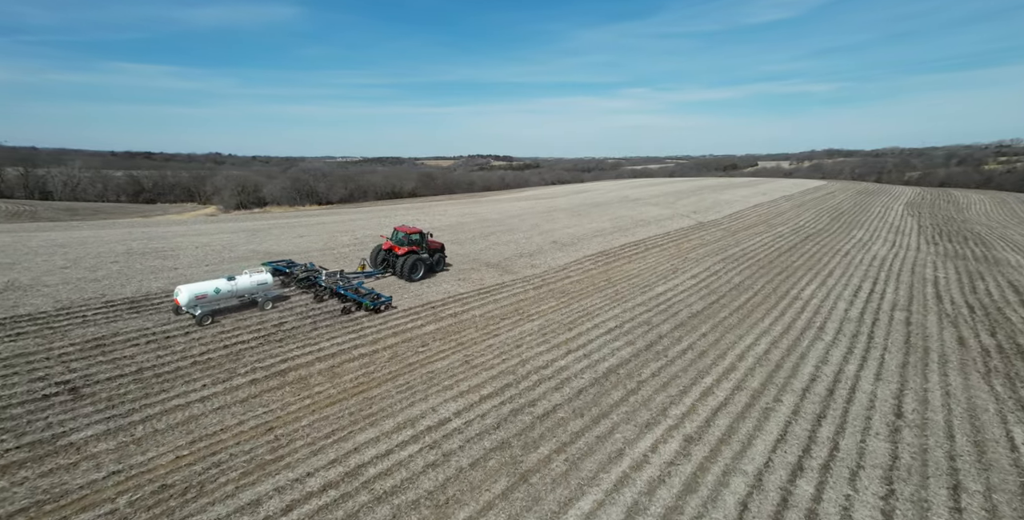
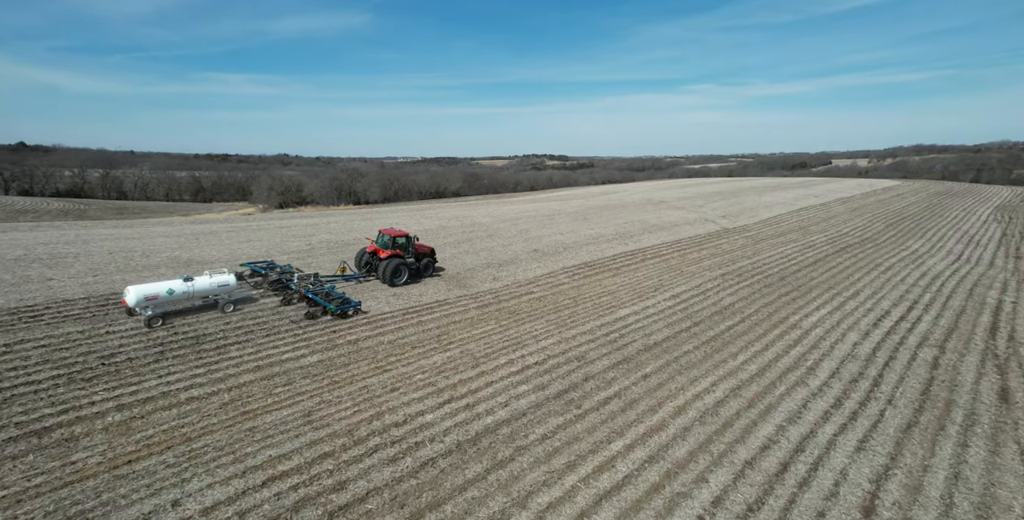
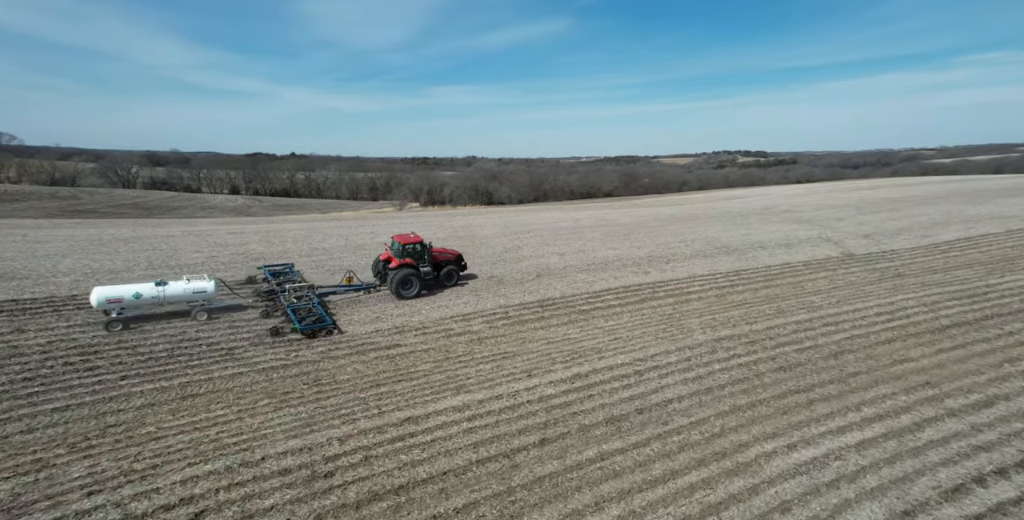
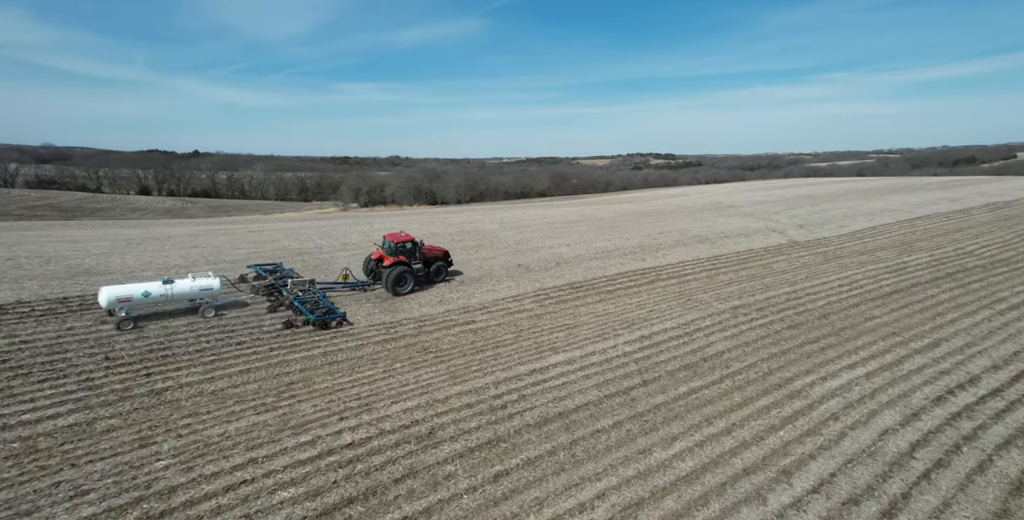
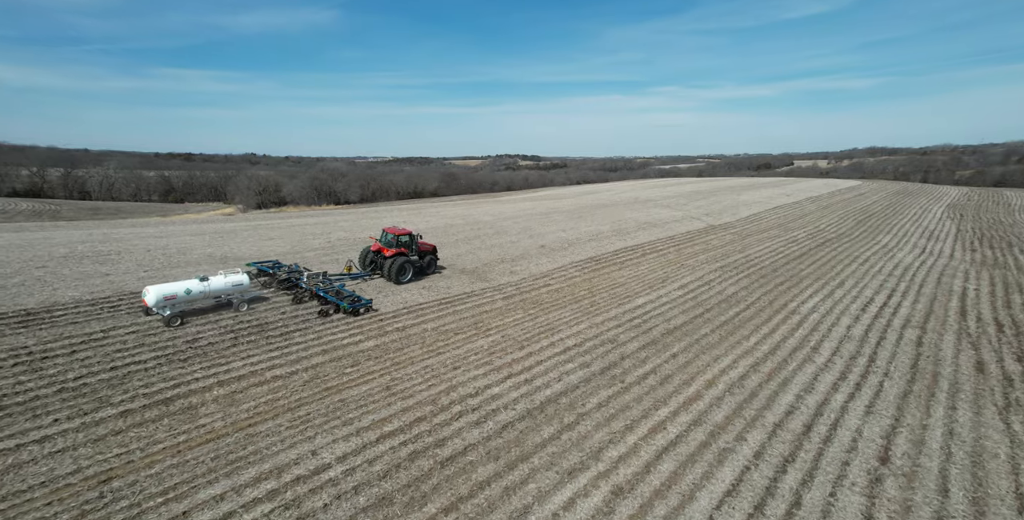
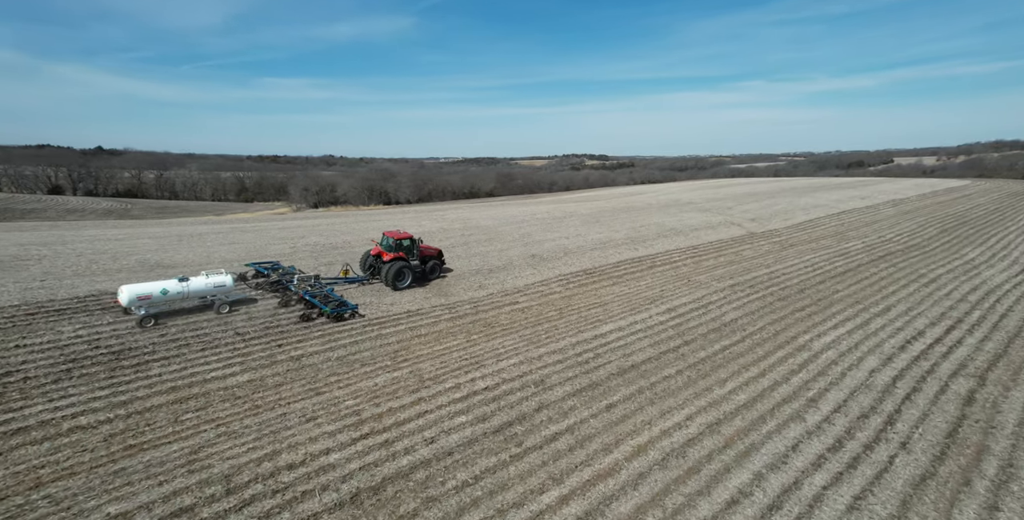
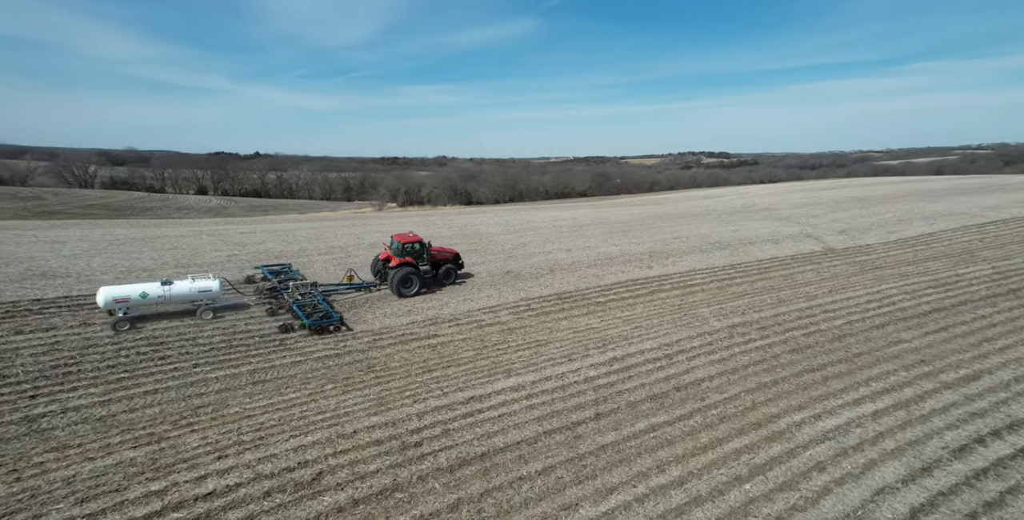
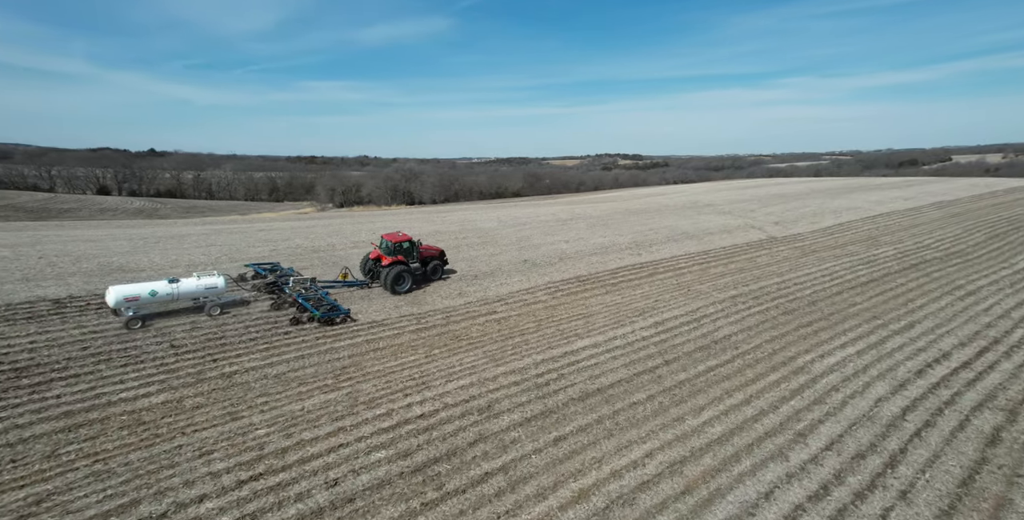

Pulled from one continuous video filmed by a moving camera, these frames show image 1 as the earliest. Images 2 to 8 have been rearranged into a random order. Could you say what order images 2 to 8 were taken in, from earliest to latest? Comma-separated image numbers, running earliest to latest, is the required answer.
5, 2, 6, 8, 4, 7, 3
